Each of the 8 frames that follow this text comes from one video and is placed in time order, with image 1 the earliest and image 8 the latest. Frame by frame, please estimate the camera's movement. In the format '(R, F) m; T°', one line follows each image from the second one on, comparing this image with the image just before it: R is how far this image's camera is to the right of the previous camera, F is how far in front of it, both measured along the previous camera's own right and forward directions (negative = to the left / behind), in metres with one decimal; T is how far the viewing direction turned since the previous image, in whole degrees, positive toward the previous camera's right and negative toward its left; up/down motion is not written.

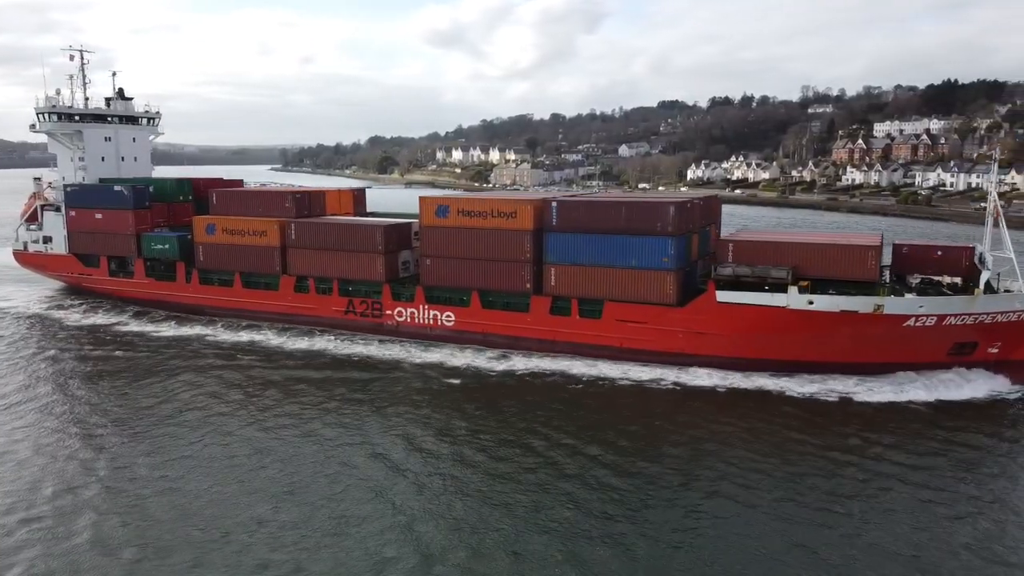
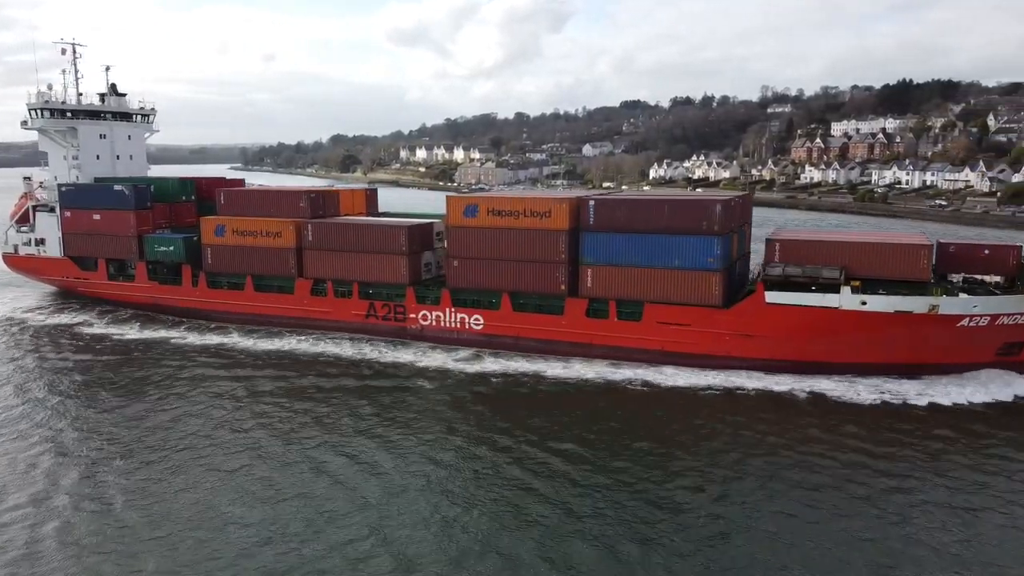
(-0.1, +0.5) m; +3°
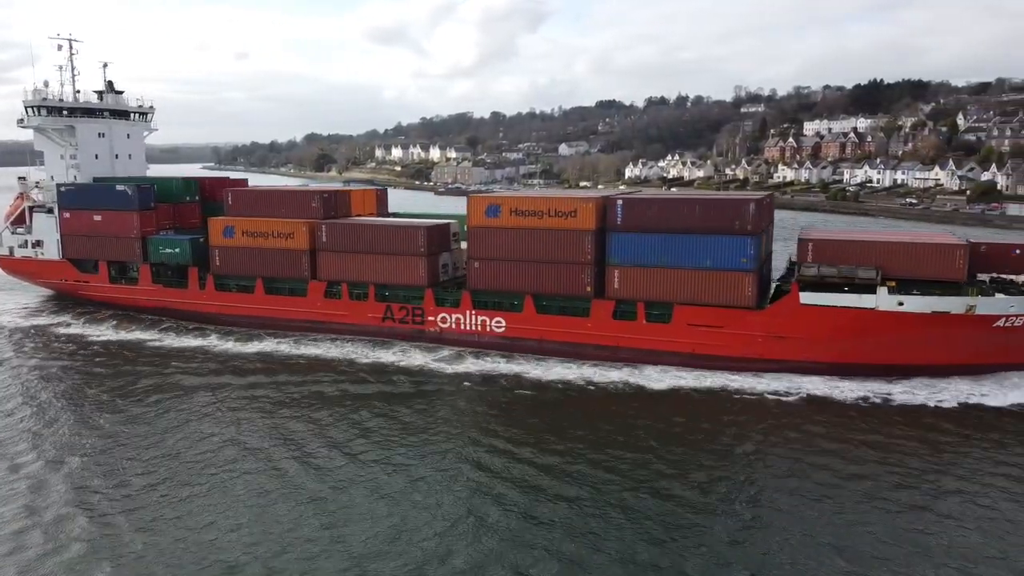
(-0.1, +0.3) m; +2°
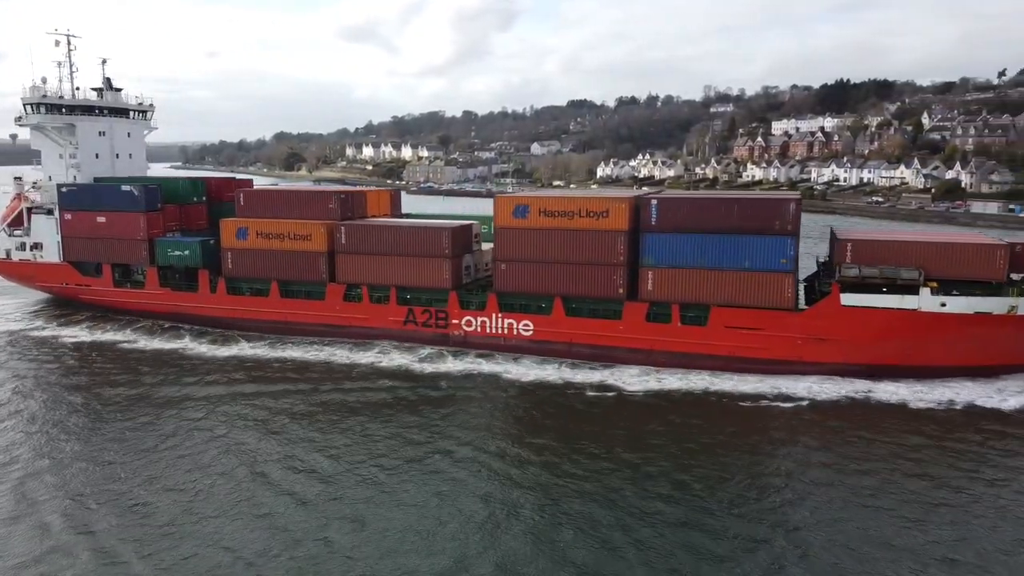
(-0.1, +0.2) m; +2°
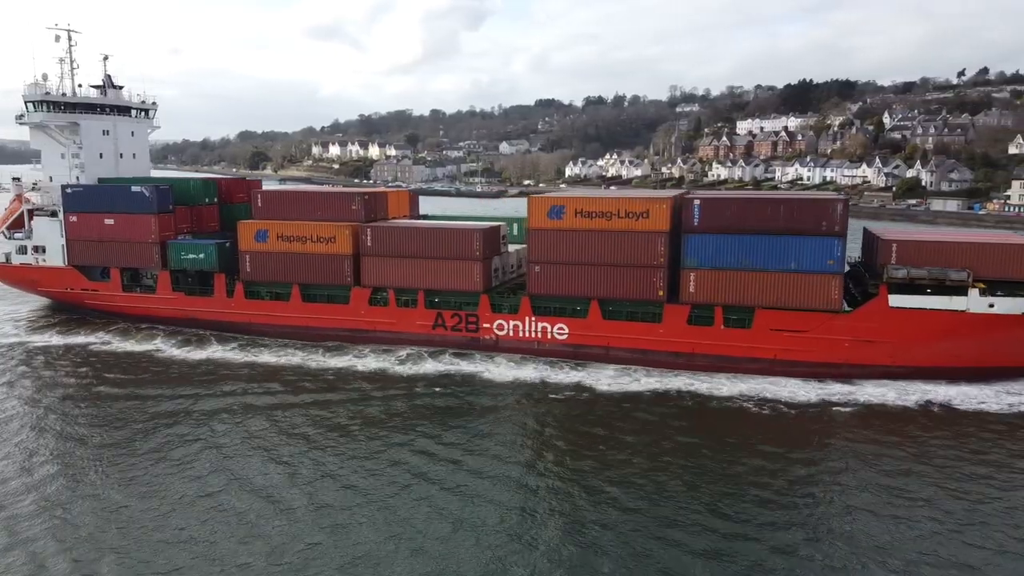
(-0.1, +0.2) m; +3°
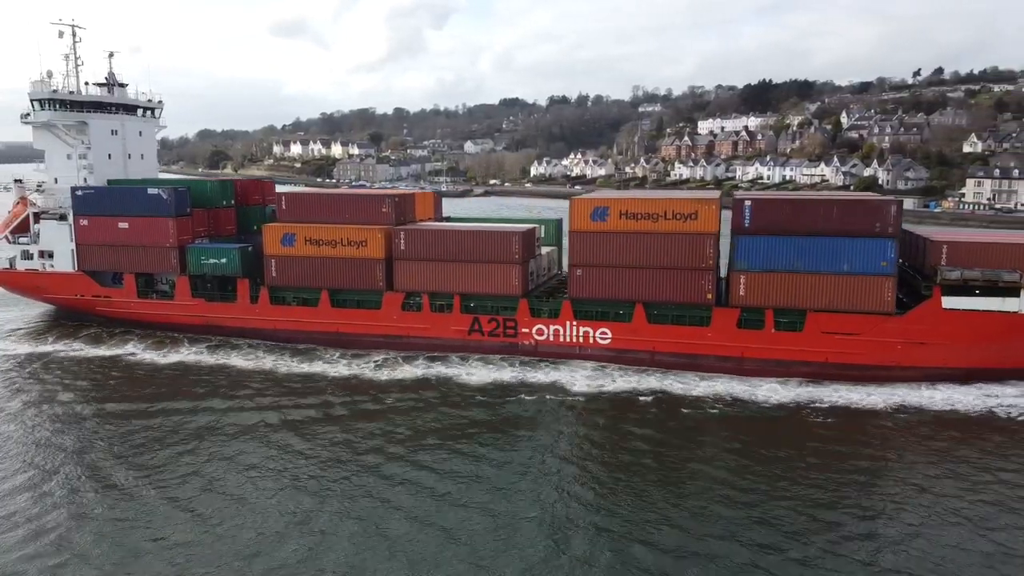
(-0.2, +0.1) m; +3°
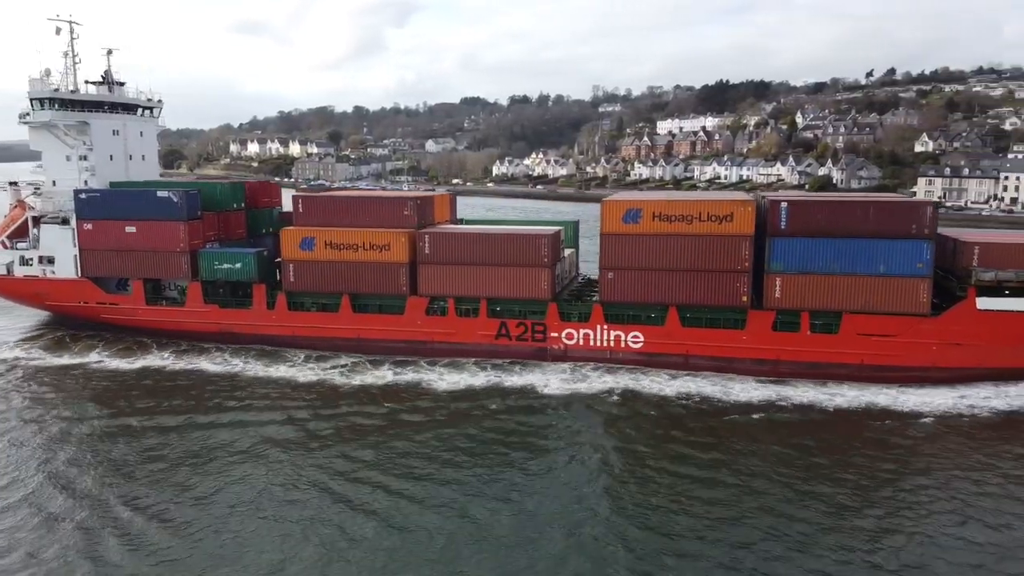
(-0.2, 0.0) m; +3°
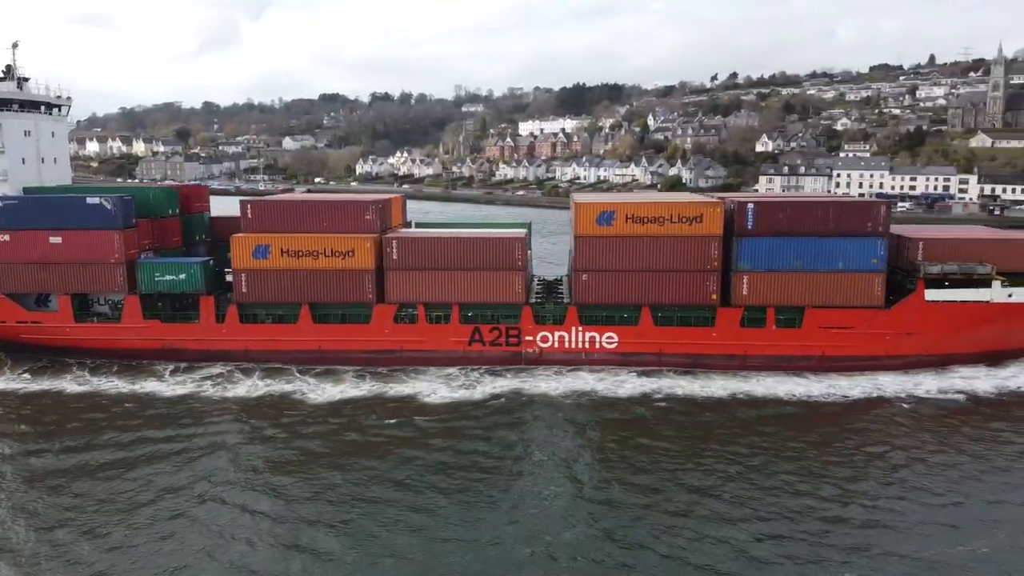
(-0.3, +0.1) m; +11°
